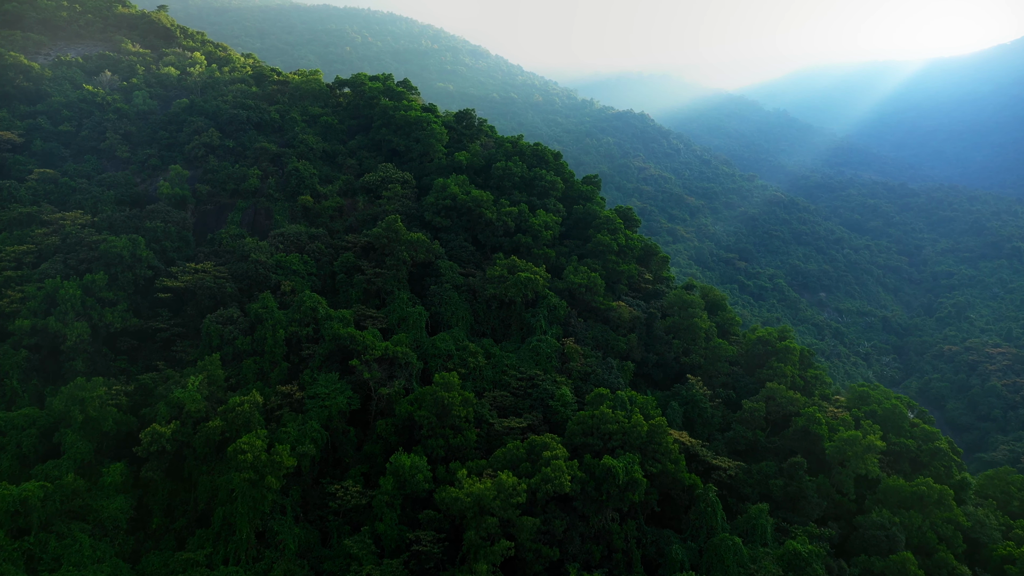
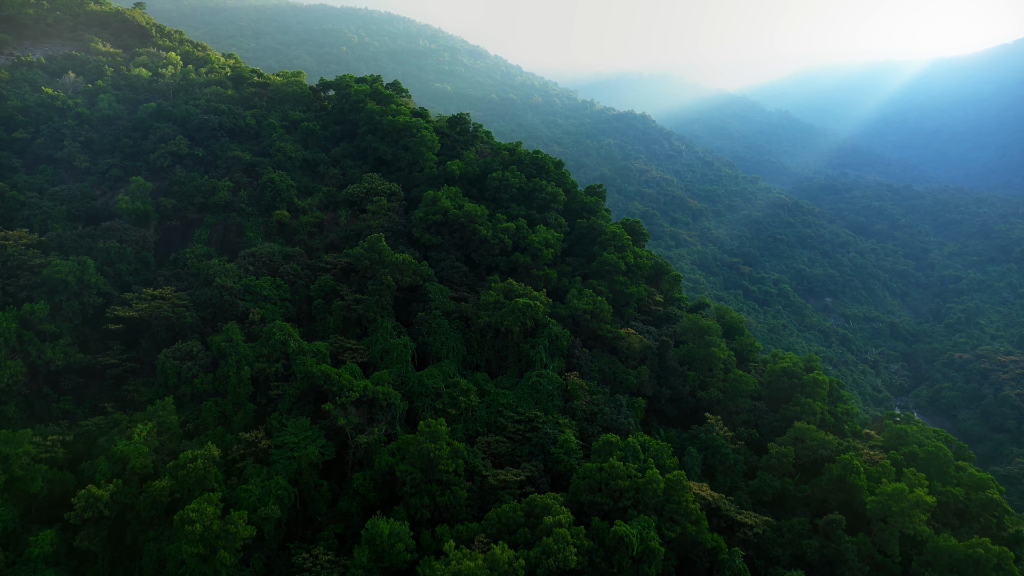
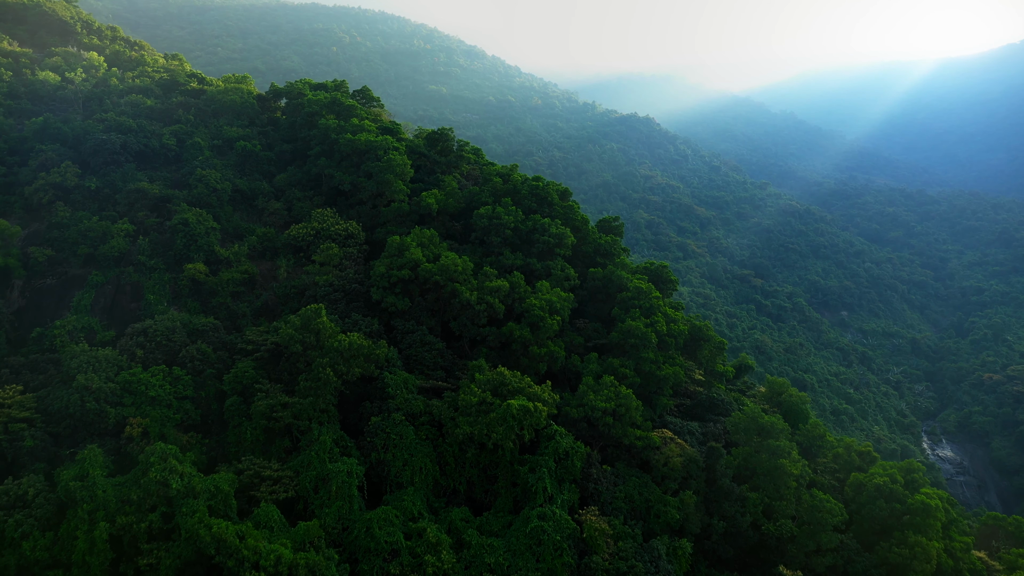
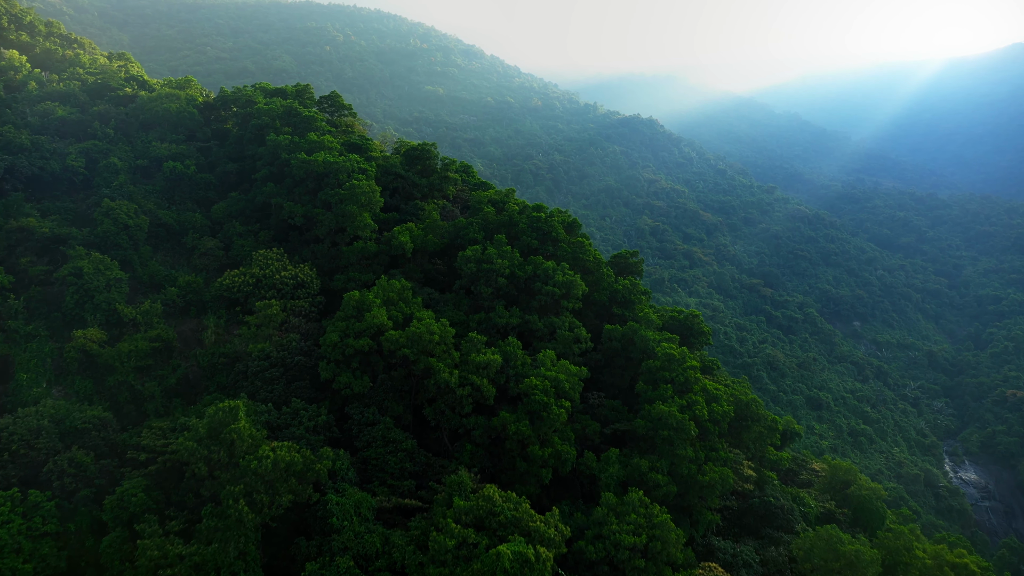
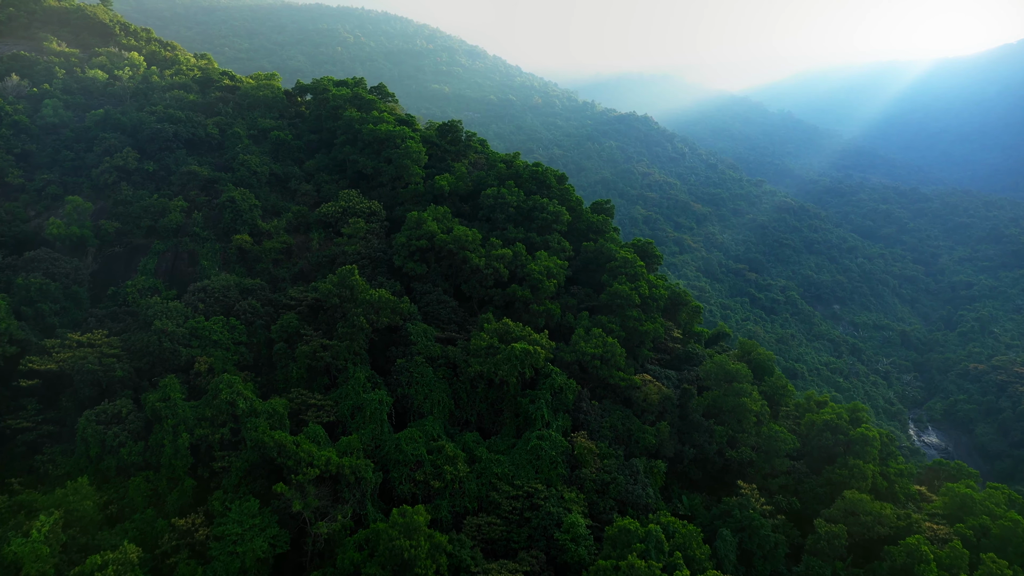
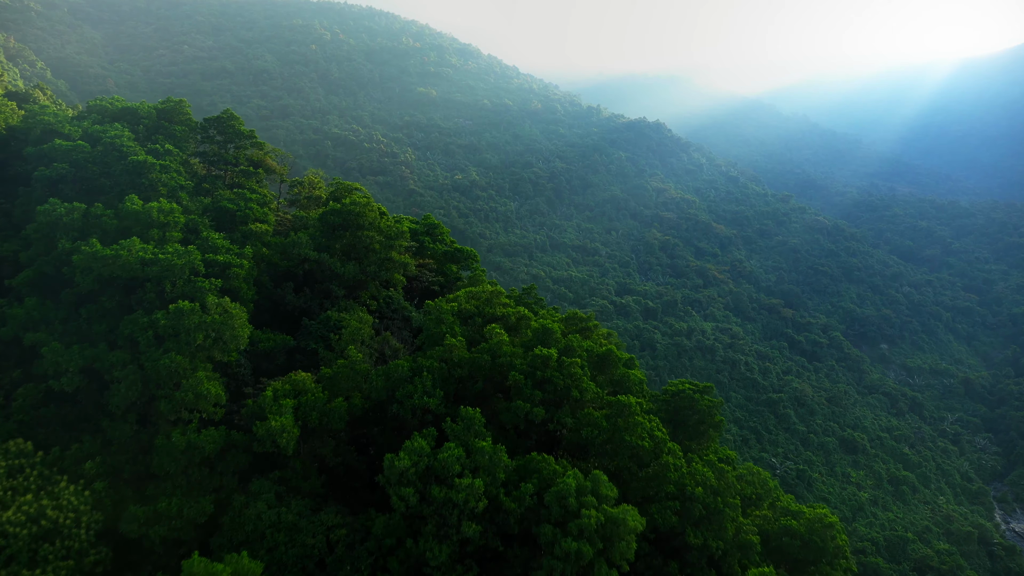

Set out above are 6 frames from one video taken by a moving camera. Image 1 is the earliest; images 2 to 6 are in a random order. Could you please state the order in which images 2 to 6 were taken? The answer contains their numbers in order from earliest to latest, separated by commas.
2, 5, 3, 4, 6
